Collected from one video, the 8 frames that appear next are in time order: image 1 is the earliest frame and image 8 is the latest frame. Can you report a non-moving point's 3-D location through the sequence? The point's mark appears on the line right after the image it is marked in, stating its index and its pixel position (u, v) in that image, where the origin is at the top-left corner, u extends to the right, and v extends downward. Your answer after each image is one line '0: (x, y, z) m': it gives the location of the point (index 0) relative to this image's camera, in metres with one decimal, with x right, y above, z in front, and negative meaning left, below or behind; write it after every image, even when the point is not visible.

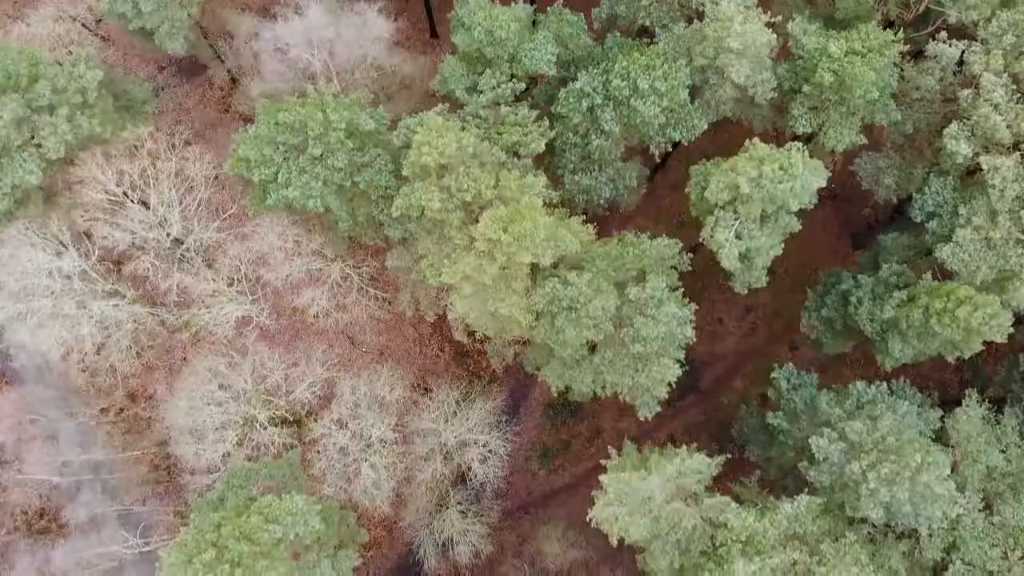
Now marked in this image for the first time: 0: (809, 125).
0: (+3.3, +1.8, +16.7) m
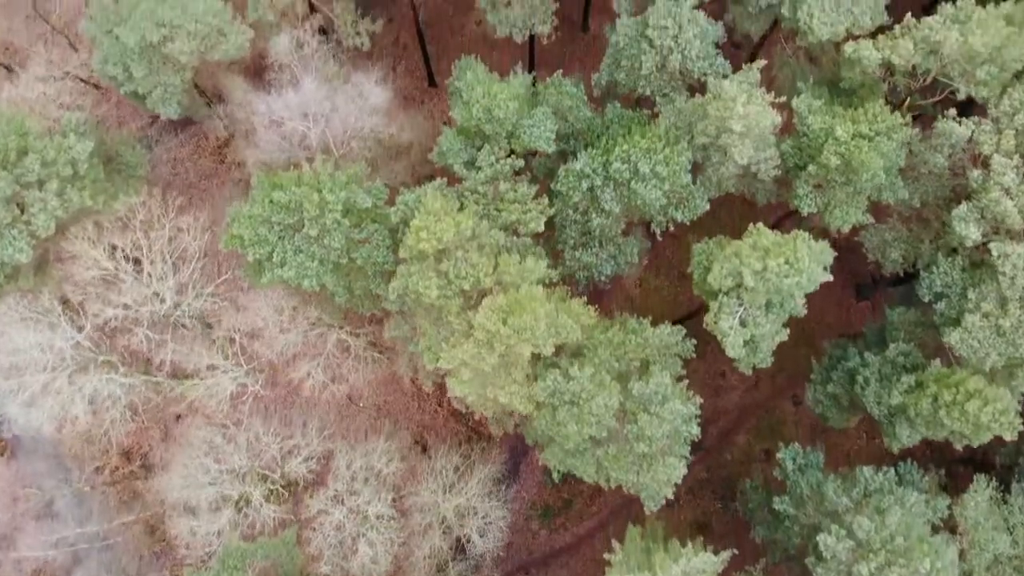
0: (+3.3, +0.9, +16.3) m
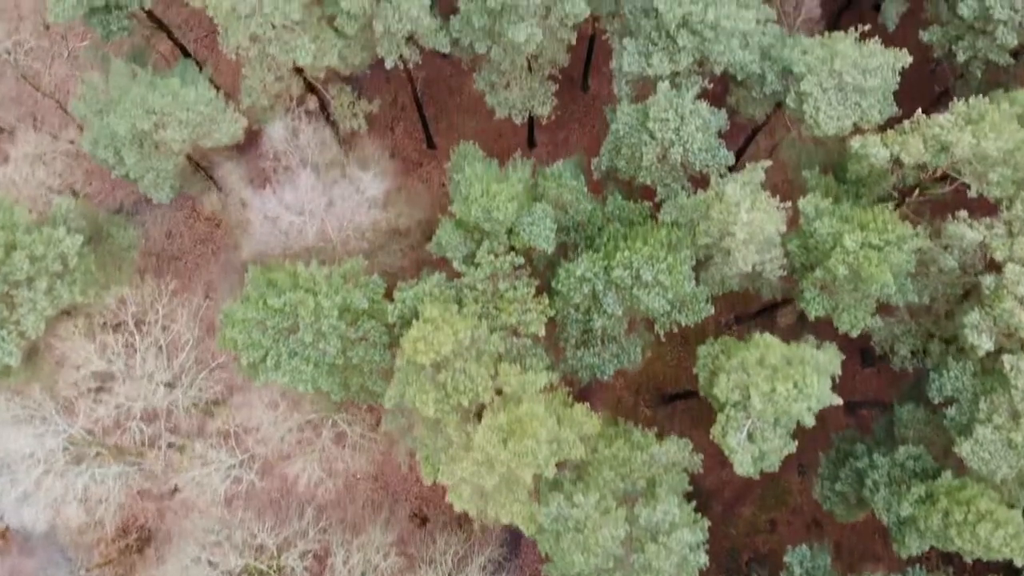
0: (+3.3, -0.2, +16.0) m
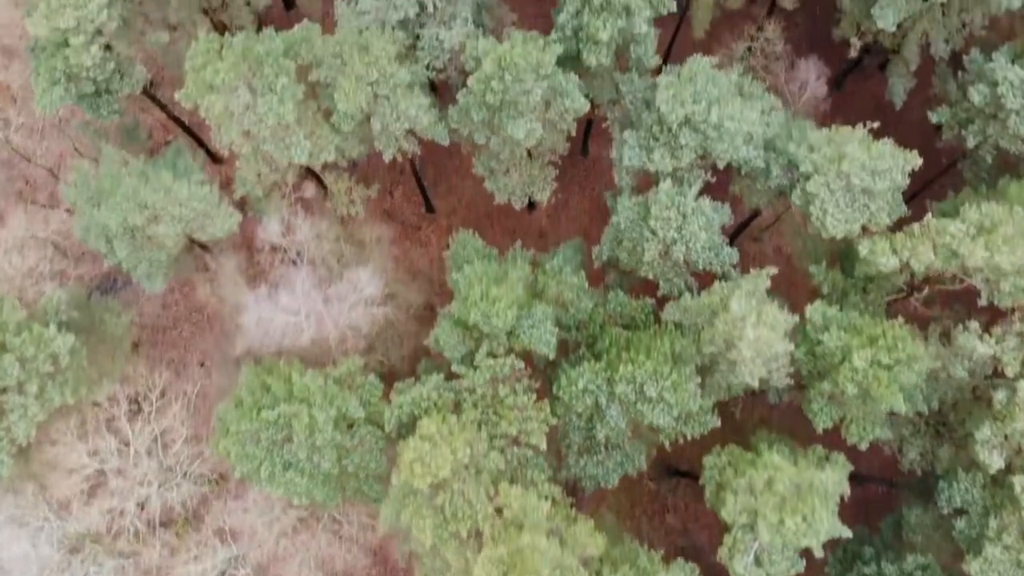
0: (+3.3, -1.4, +15.6) m
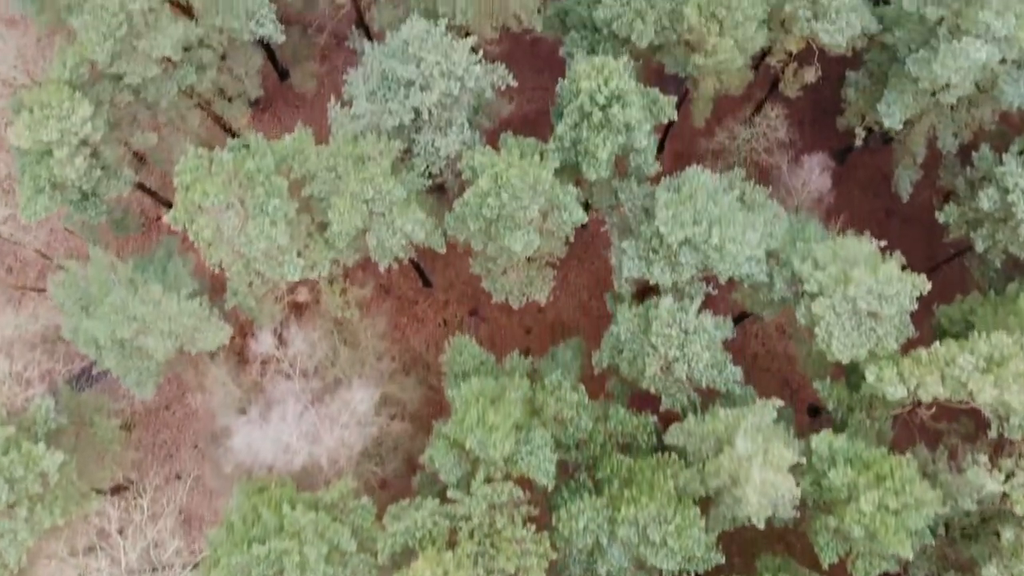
0: (+3.3, -2.7, +15.2) m
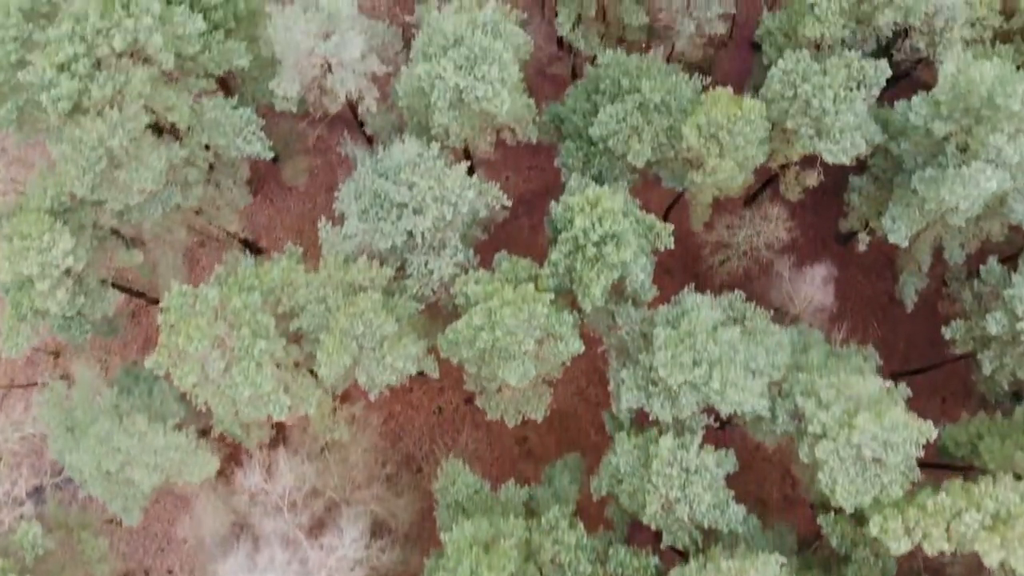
0: (+3.2, -4.2, +14.8) m
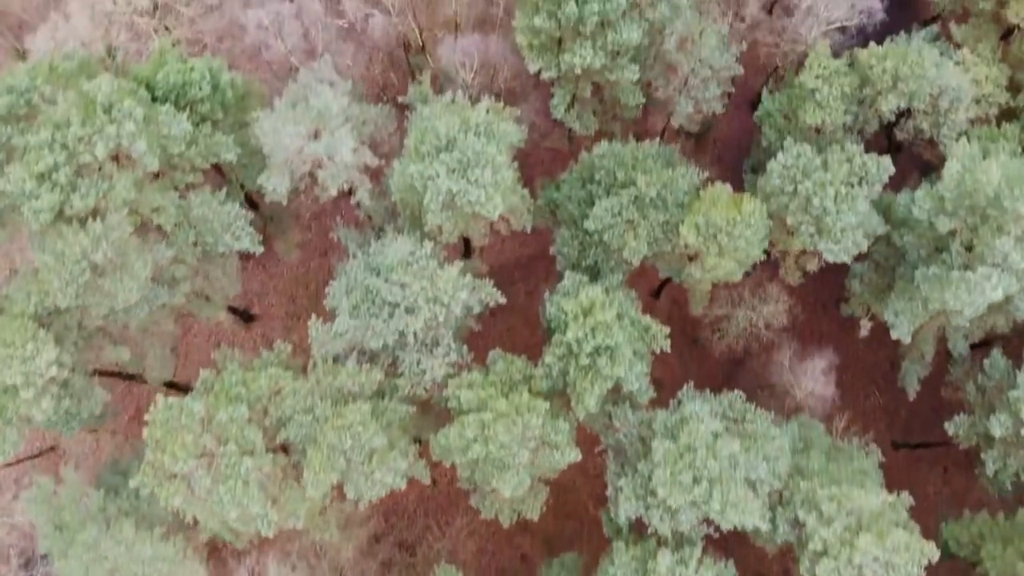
0: (+3.2, -5.4, +14.5) m
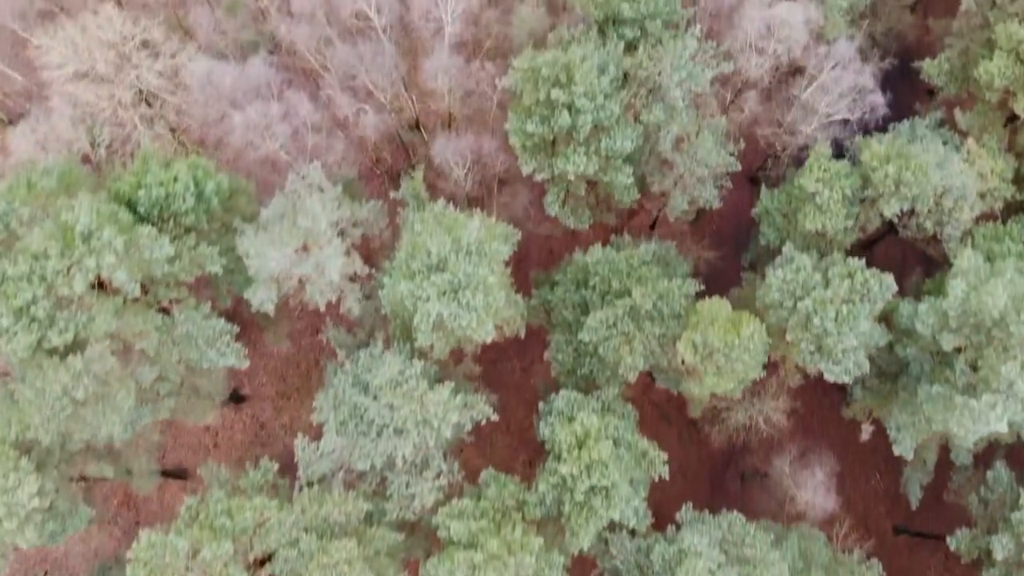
0: (+3.1, -6.8, +14.2) m
